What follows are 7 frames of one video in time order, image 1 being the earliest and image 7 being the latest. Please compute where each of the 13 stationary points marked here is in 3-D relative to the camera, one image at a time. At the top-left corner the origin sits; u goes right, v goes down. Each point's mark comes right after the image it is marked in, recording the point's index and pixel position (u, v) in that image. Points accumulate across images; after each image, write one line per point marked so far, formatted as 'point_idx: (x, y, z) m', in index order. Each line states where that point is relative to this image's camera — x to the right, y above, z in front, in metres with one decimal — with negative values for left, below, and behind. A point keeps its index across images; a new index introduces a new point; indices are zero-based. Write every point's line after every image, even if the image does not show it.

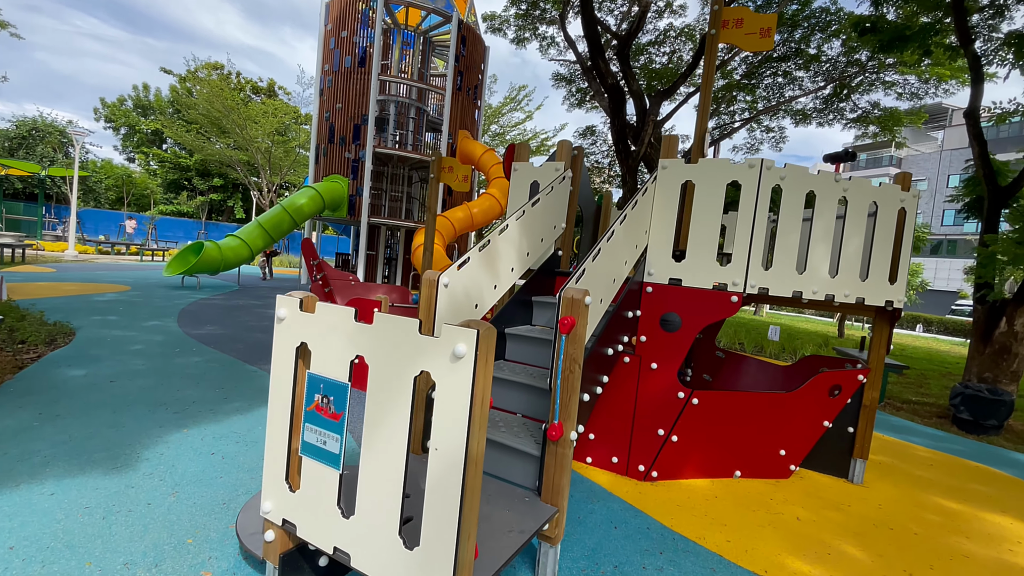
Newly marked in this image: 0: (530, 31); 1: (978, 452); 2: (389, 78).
0: (+0.4, +9.3, +17.6) m
1: (+5.0, -1.7, +5.1) m
2: (-3.6, +6.1, +14.0) m
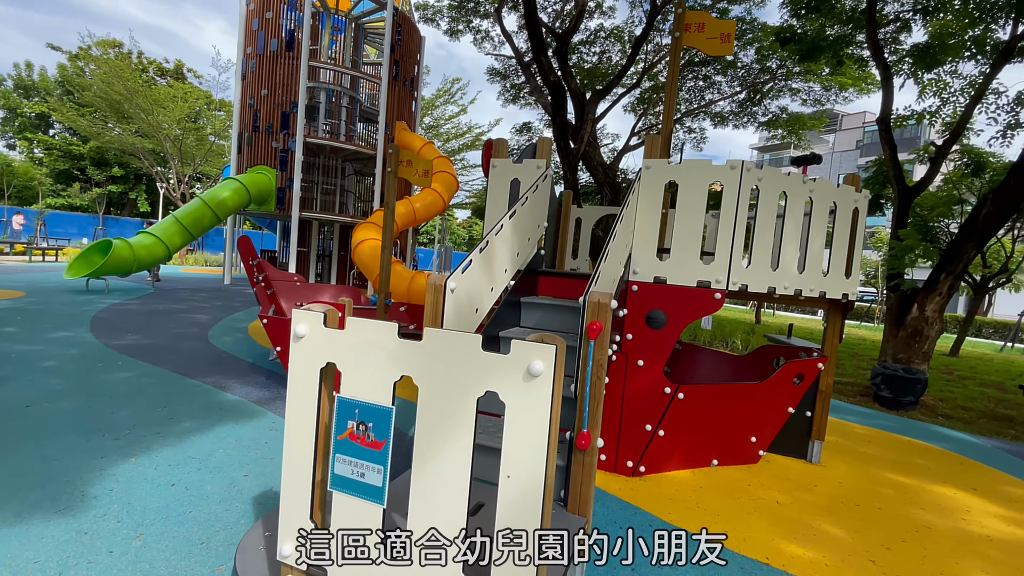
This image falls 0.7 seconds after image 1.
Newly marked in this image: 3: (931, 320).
0: (-1.9, +9.5, +17.3) m
1: (+4.6, -1.6, +5.7) m
2: (-5.2, +6.1, +13.2) m
3: (+5.6, -0.4, +6.5) m
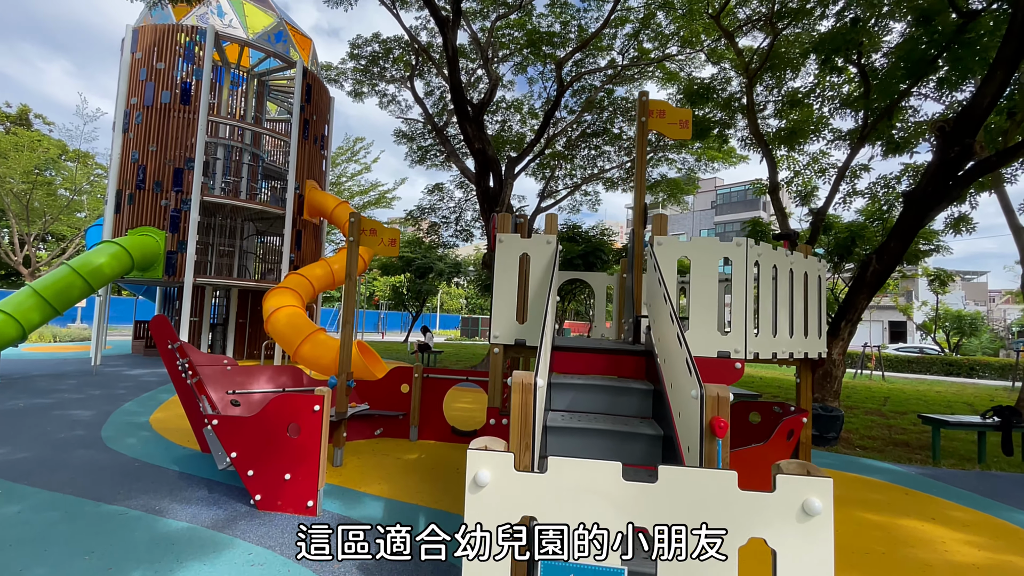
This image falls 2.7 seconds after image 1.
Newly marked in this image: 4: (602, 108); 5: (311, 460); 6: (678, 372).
0: (-5.2, +7.2, +17.3) m
1: (+4.3, -2.3, +6.3) m
2: (-7.4, +4.2, +12.2) m
3: (+5.0, -1.2, +7.4) m
4: (+3.0, +6.4, +17.1) m
5: (-1.6, -1.3, +3.7) m
6: (+0.8, -0.4, +2.4) m
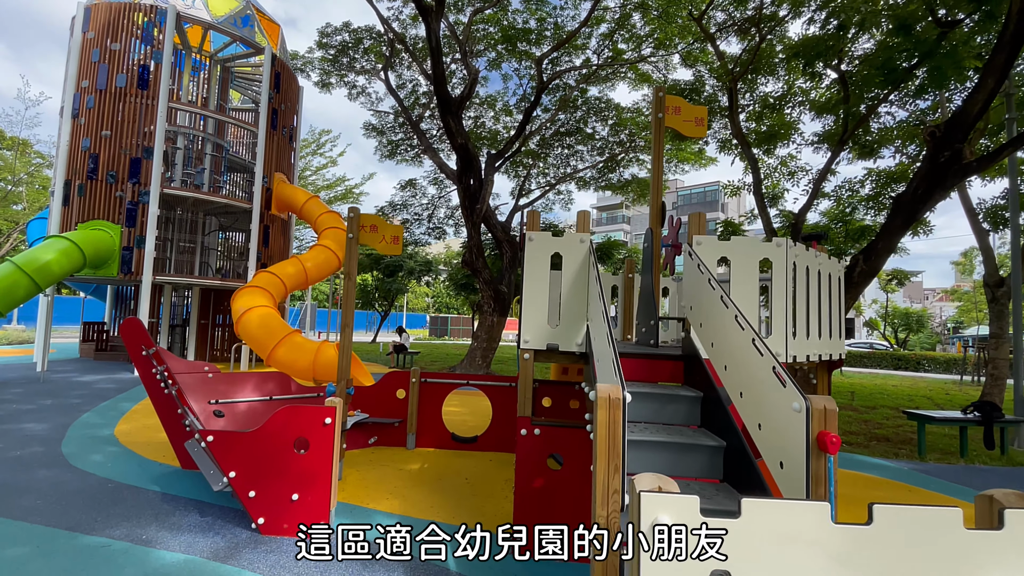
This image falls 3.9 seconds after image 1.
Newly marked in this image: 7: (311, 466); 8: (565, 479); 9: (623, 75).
0: (-6.0, +7.3, +16.6) m
1: (+4.2, -2.3, +6.4) m
2: (-7.8, +4.3, +11.4) m
3: (+4.9, -1.2, +7.6) m
4: (+2.2, +6.4, +17.0) m
5: (-1.3, -1.3, +3.4) m
6: (+1.1, -0.4, +2.3) m
7: (-1.4, -1.3, +3.4) m
8: (+0.4, -1.3, +3.2) m
9: (+3.8, +7.3, +16.4) m
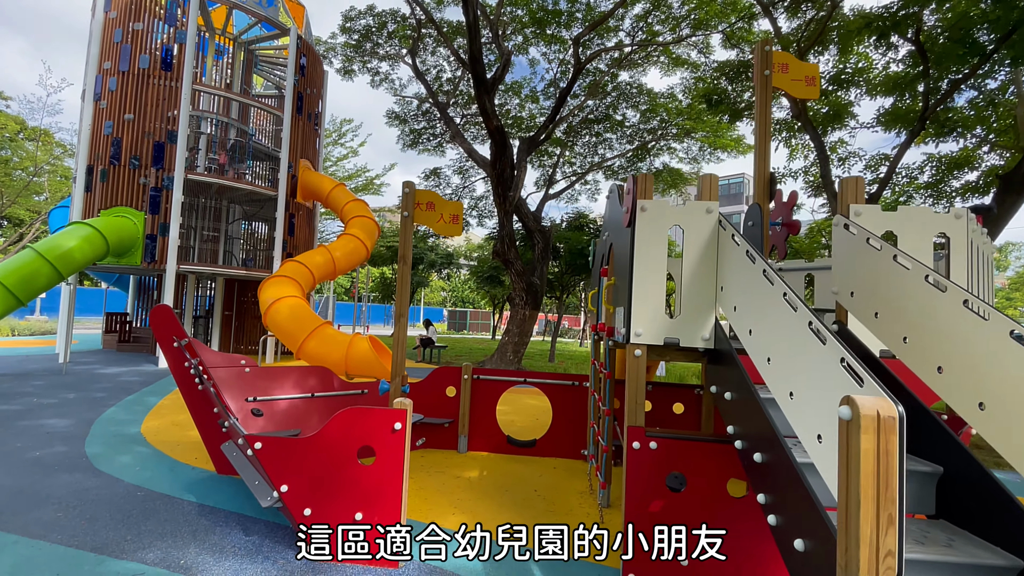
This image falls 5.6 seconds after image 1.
0: (-5.0, +7.5, +16.1) m
1: (+4.9, -2.1, +5.7) m
2: (-6.9, +4.5, +11.0) m
3: (+5.6, -1.0, +6.9) m
4: (+3.2, +6.7, +16.3) m
5: (-0.7, -1.2, +2.8) m
6: (+1.7, -0.3, +1.6) m
7: (-0.8, -1.1, +2.9) m
8: (+1.0, -1.2, +2.7) m
9: (+4.8, +7.5, +15.6) m
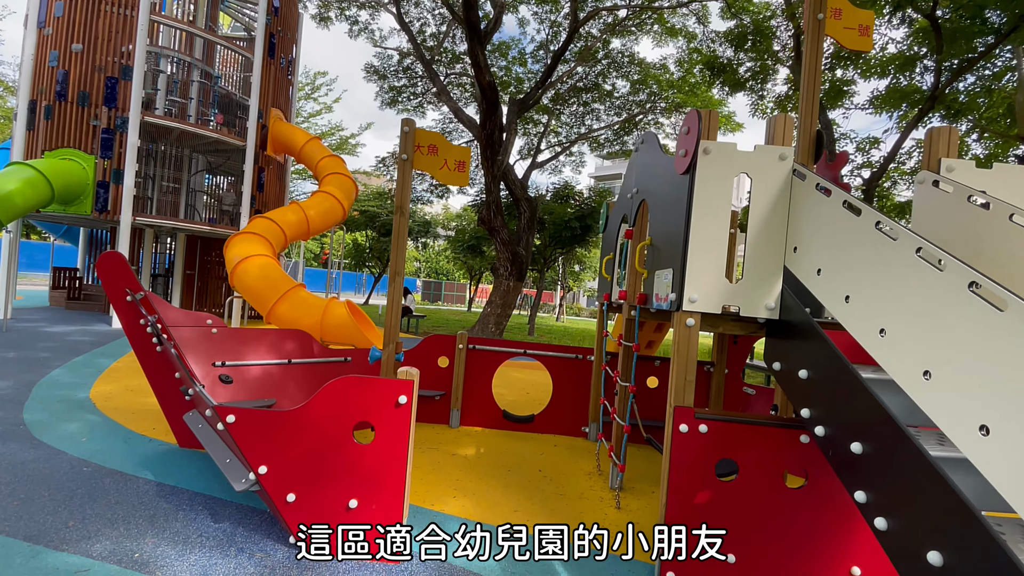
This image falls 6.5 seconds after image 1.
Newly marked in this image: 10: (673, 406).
0: (-5.3, +8.7, +14.9) m
1: (+4.8, -1.9, +5.7) m
2: (-7.1, +5.4, +9.8) m
3: (+5.5, -0.8, +6.8) m
4: (+2.9, +7.5, +15.7) m
5: (-0.6, -1.0, +2.4) m
6: (+1.9, -0.2, +1.3) m
7: (-0.7, -0.9, +2.4) m
8: (+1.1, -1.0, +2.3) m
9: (+4.5, +8.2, +15.0) m
10: (+0.8, -0.6, +2.4) m
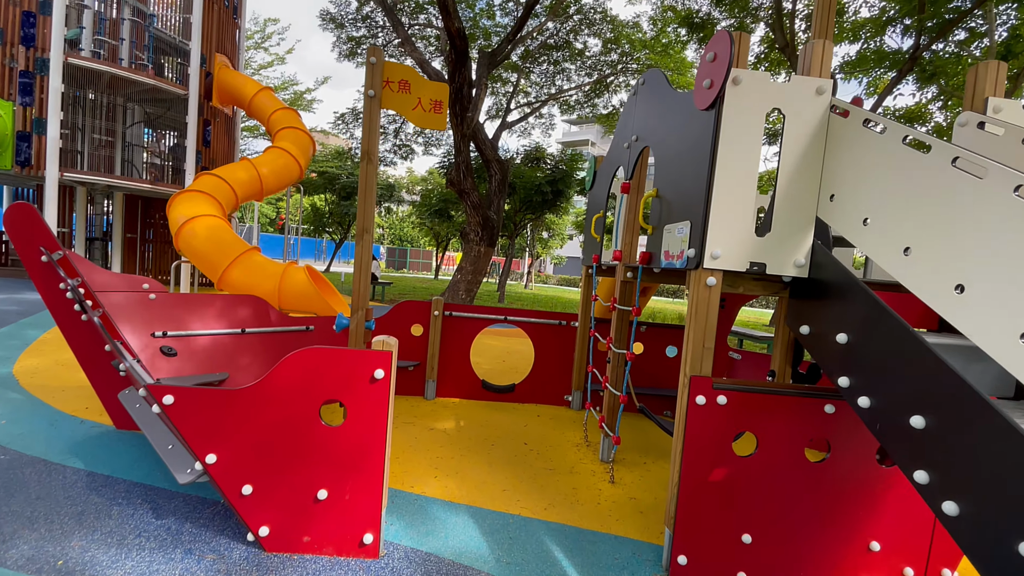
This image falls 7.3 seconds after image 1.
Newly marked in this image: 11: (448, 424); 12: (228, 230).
0: (-6.1, +9.7, +13.5) m
1: (+4.6, -1.5, +5.8) m
2: (-7.6, +6.1, +8.6) m
3: (+5.2, -0.3, +6.9) m
4: (+1.9, +8.6, +14.9) m
5: (-0.6, -0.8, +2.1) m
6: (+2.0, -0.1, +1.1) m
7: (-0.7, -0.7, +2.1) m
8: (+1.1, -0.8, +2.1) m
9: (+3.6, +9.3, +14.4) m
10: (+0.8, -0.4, +2.1) m
11: (-0.5, -1.1, +3.8) m
12: (-3.8, +0.8, +6.4) m
